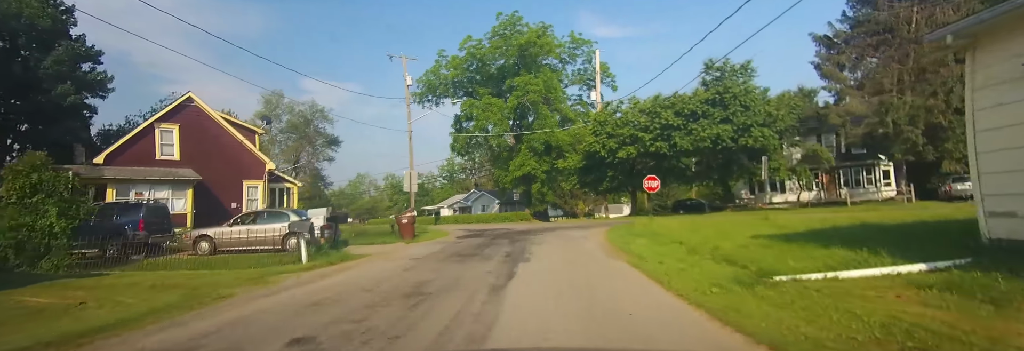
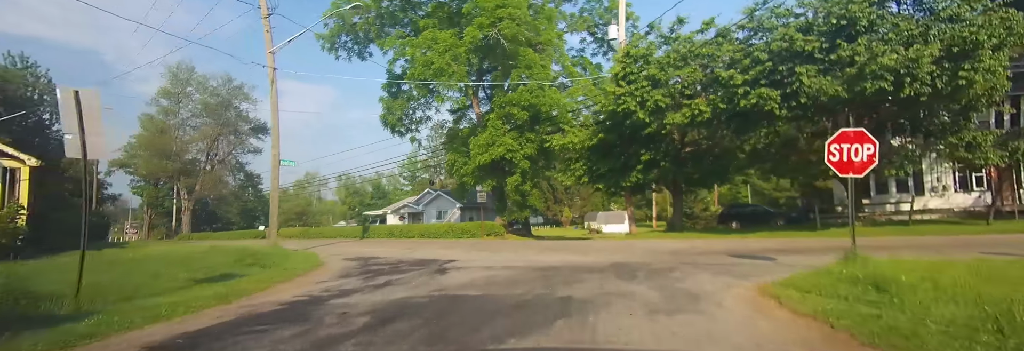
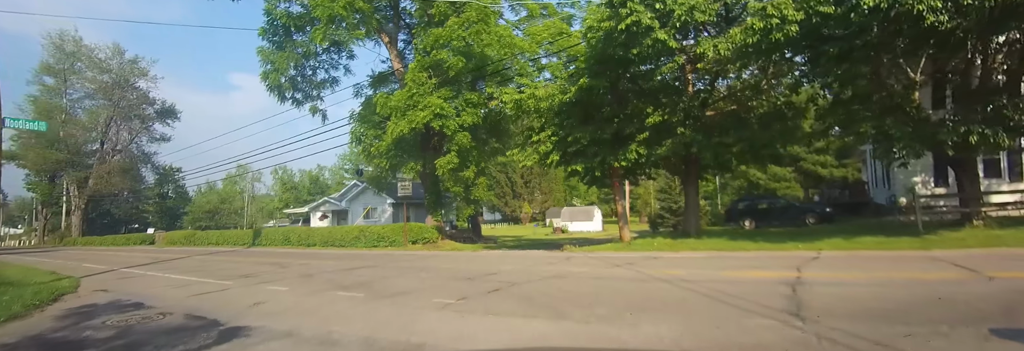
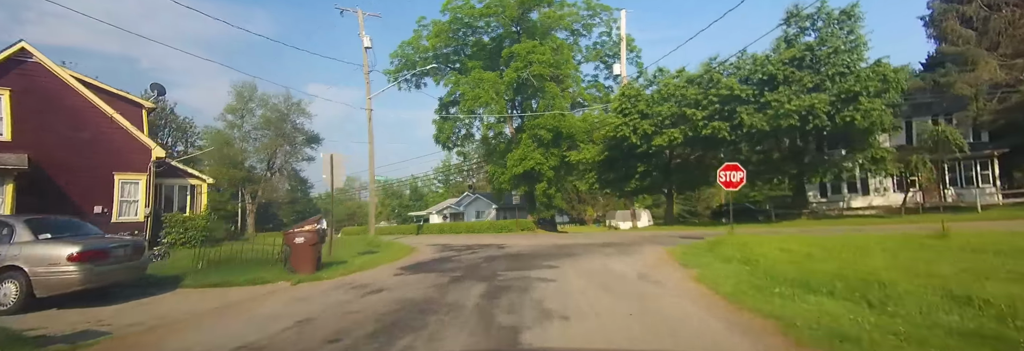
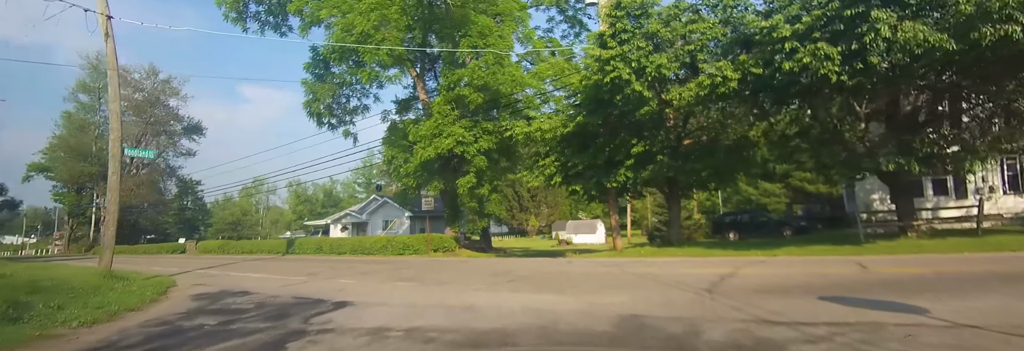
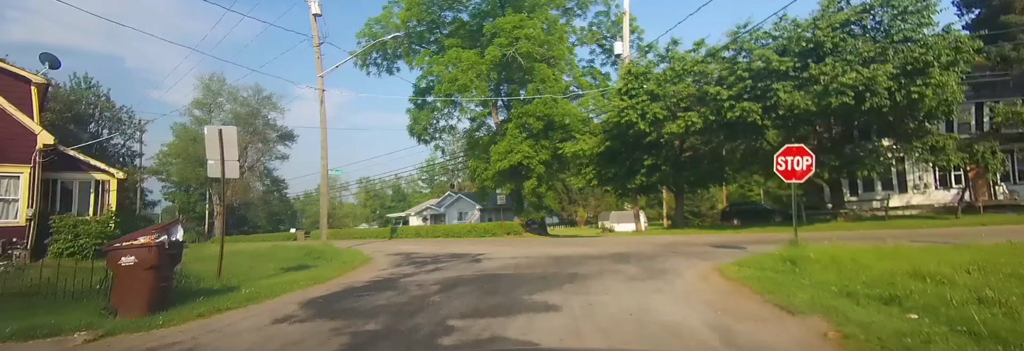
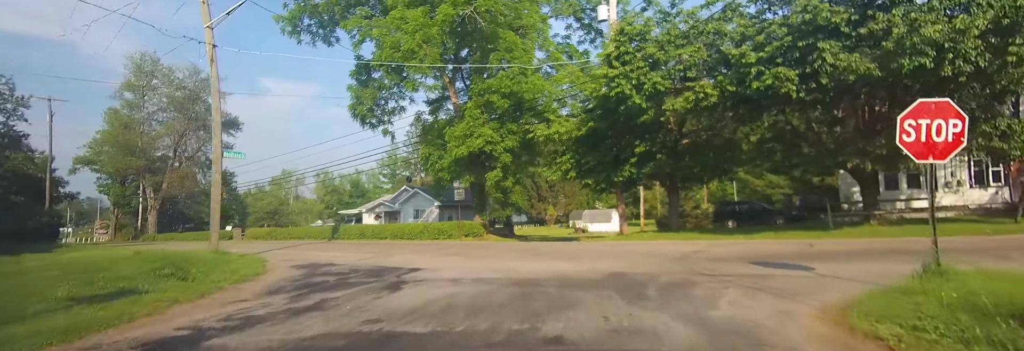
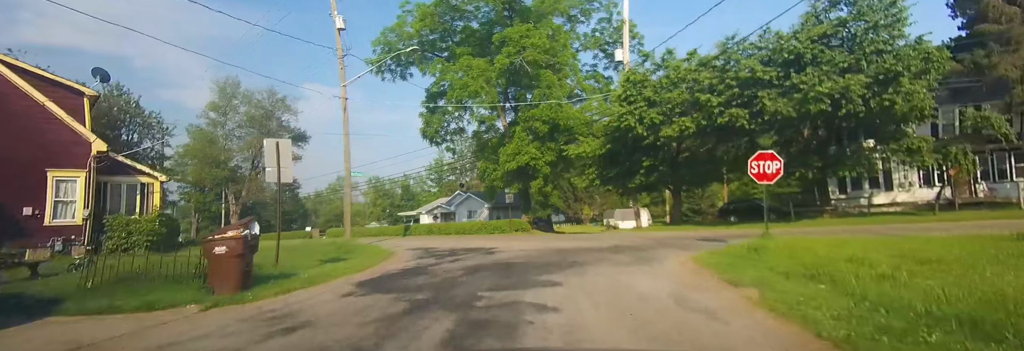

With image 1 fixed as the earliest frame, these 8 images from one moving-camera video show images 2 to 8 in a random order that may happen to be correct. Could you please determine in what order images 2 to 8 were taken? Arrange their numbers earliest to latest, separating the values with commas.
4, 8, 6, 2, 7, 5, 3
